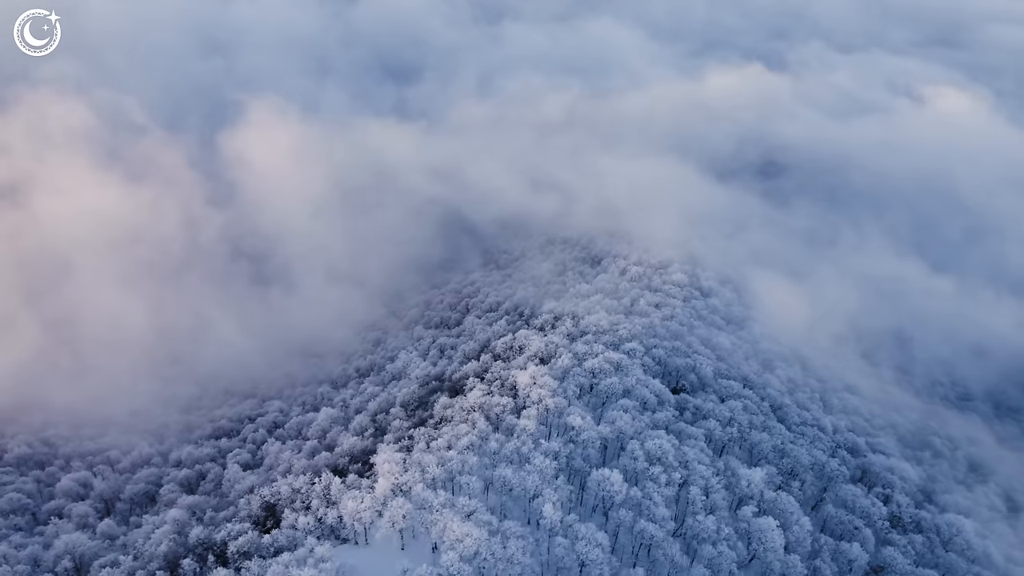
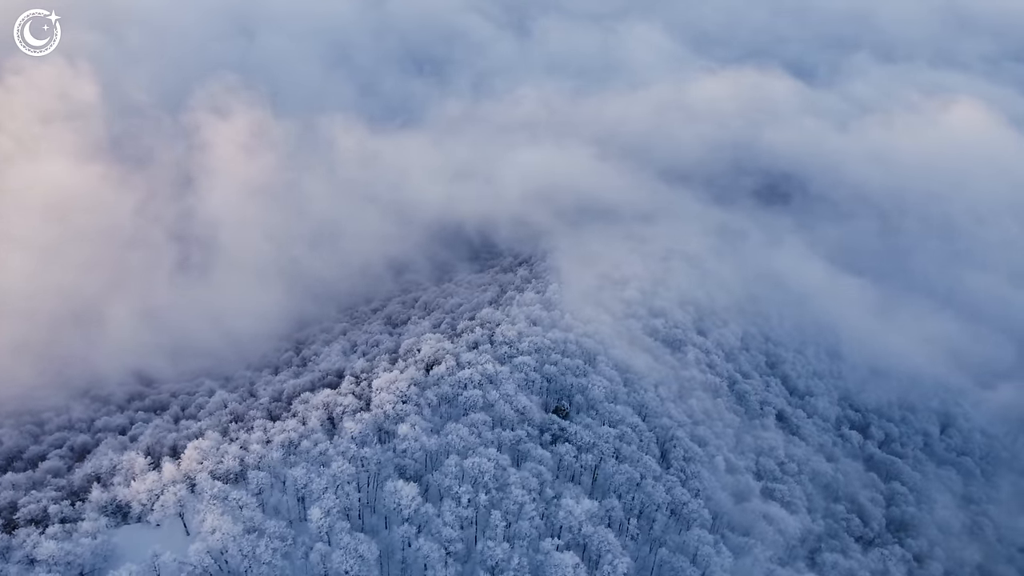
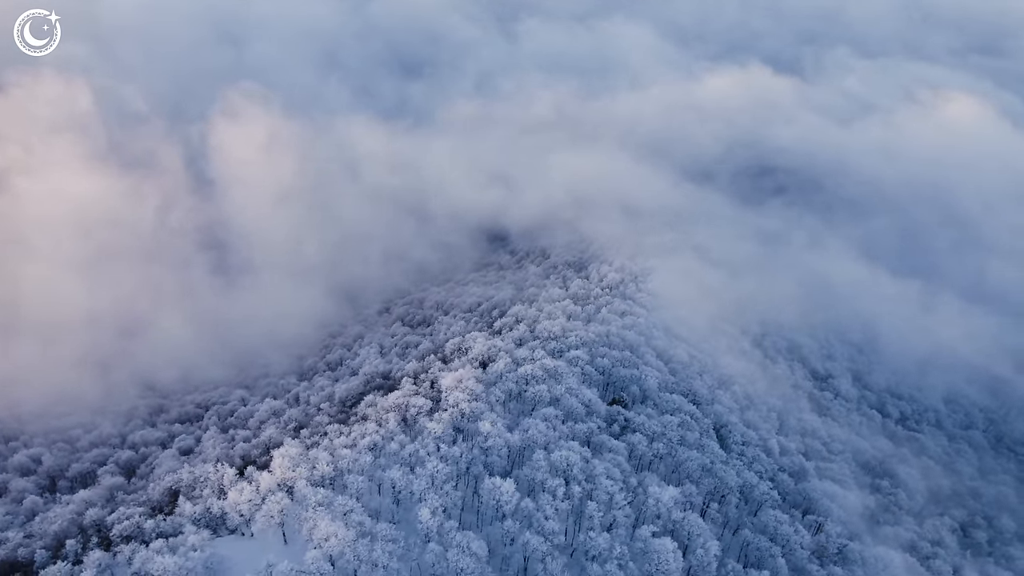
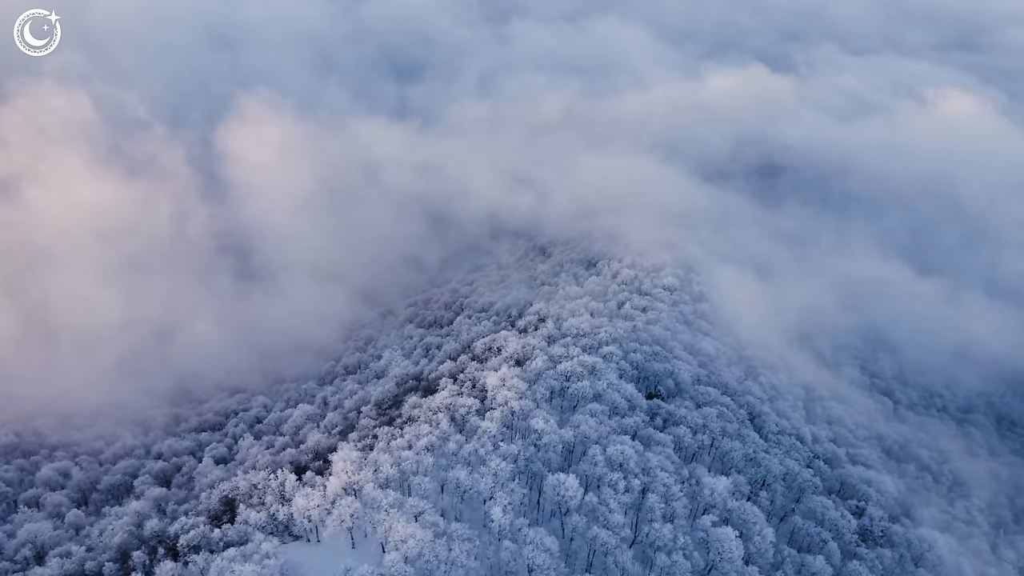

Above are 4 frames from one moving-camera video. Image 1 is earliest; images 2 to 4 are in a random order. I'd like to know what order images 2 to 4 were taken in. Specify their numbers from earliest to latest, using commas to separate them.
4, 3, 2
